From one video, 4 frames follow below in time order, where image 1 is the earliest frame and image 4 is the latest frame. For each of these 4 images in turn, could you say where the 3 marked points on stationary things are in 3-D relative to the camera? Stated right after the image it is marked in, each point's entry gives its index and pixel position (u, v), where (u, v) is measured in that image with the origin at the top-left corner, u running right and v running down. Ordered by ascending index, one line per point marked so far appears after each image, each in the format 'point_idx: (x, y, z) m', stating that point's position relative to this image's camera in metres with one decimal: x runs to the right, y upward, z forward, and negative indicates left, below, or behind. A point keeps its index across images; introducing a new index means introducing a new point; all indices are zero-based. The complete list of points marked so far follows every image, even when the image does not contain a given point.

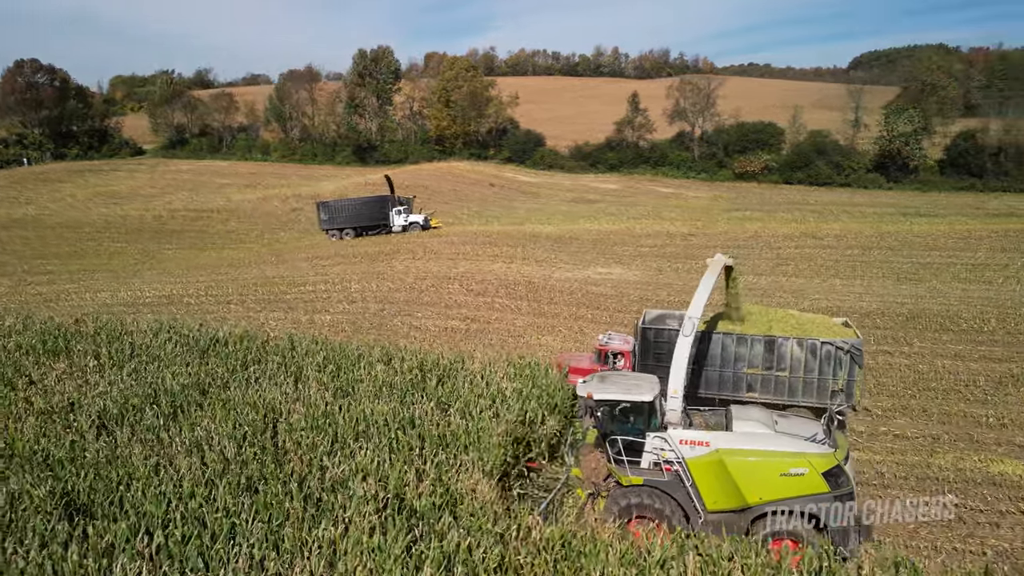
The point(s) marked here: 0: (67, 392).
0: (-5.3, -1.2, +8.9) m
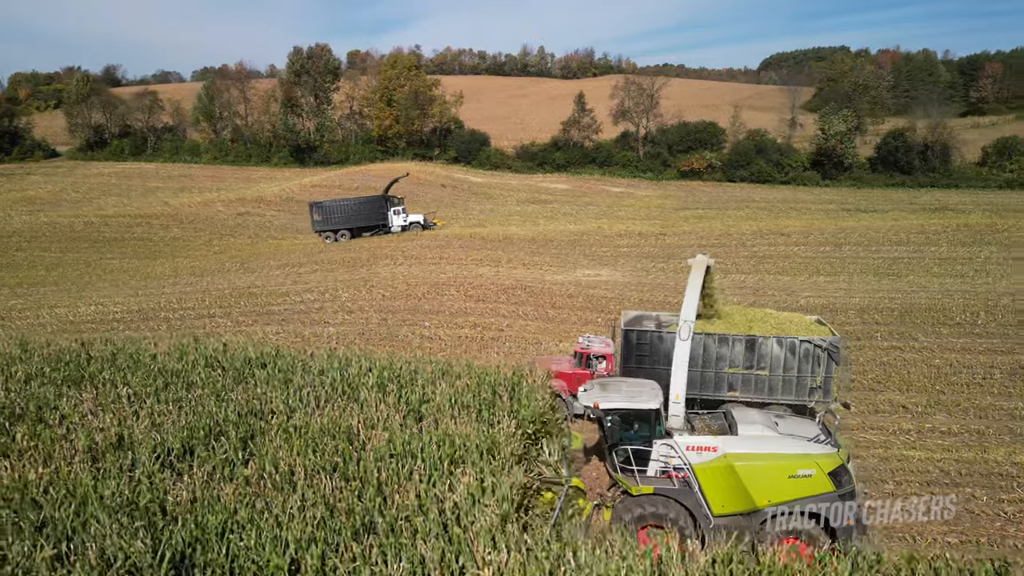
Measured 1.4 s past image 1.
0: (-4.3, -1.5, +8.0) m
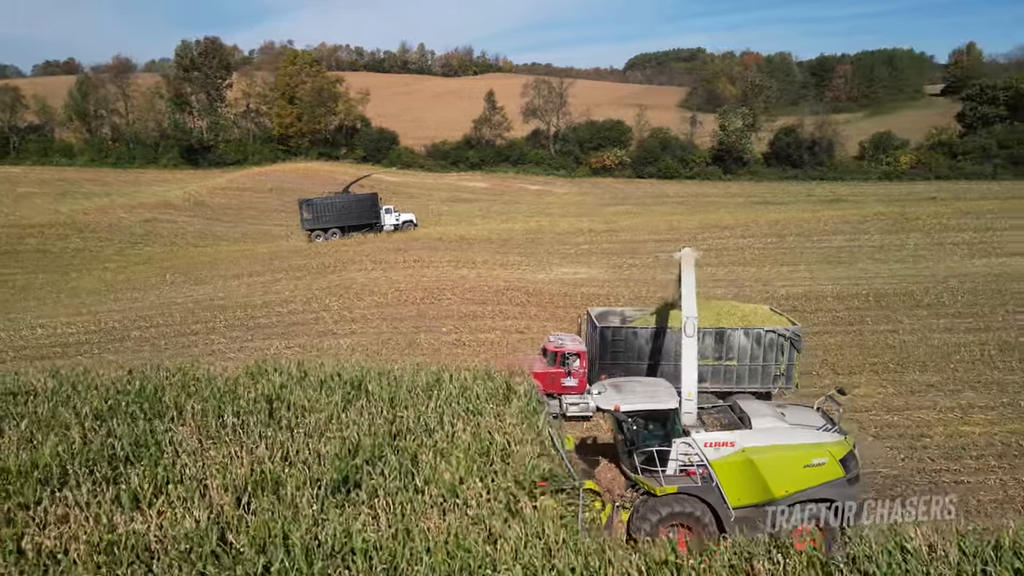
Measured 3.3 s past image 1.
0: (-2.6, -1.7, +7.2) m
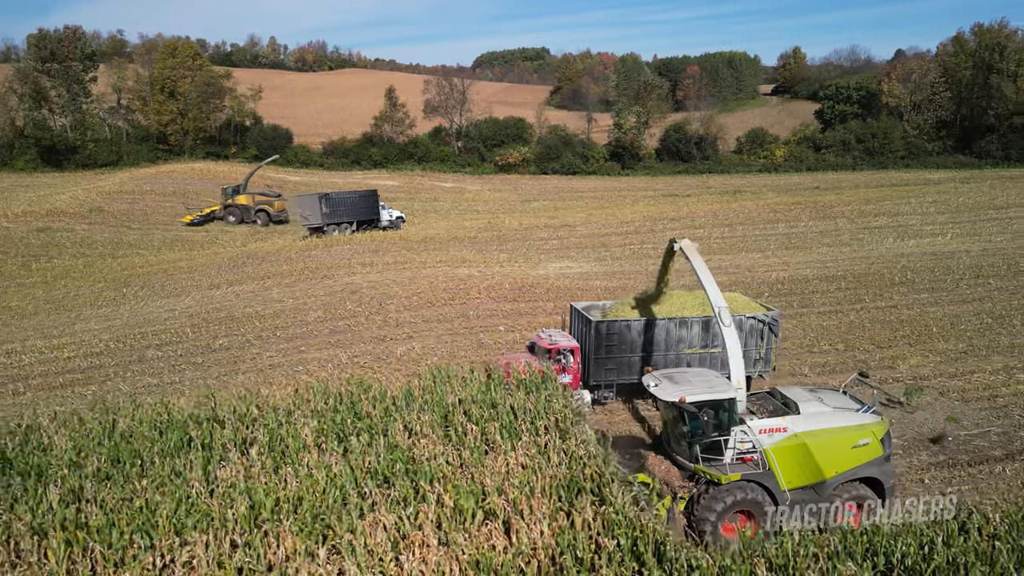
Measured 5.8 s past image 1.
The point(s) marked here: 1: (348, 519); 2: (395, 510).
0: (+0.2, -1.7, +6.9) m
1: (-1.3, -1.9, +6.1) m
2: (-1.0, -1.9, +6.3) m
